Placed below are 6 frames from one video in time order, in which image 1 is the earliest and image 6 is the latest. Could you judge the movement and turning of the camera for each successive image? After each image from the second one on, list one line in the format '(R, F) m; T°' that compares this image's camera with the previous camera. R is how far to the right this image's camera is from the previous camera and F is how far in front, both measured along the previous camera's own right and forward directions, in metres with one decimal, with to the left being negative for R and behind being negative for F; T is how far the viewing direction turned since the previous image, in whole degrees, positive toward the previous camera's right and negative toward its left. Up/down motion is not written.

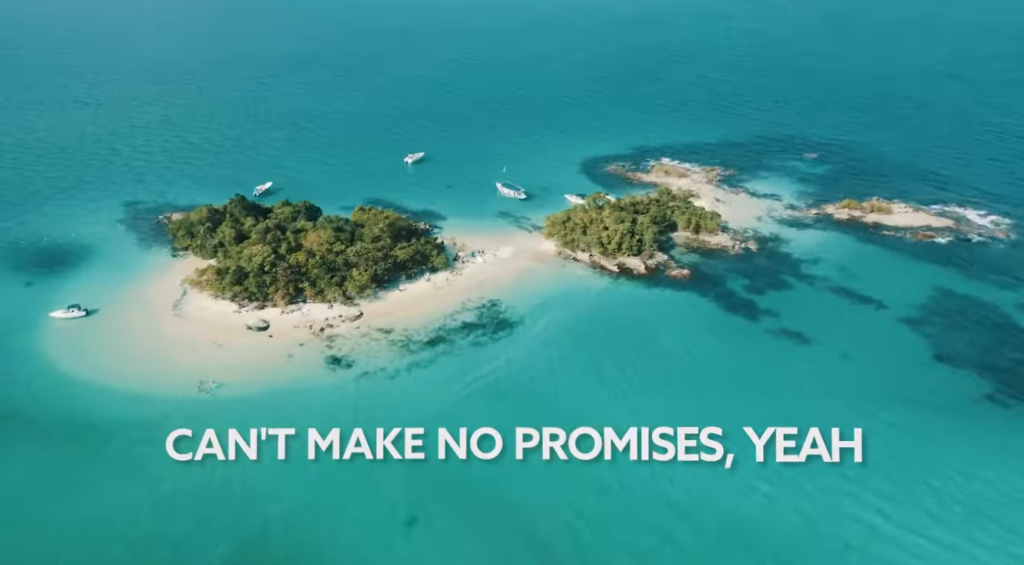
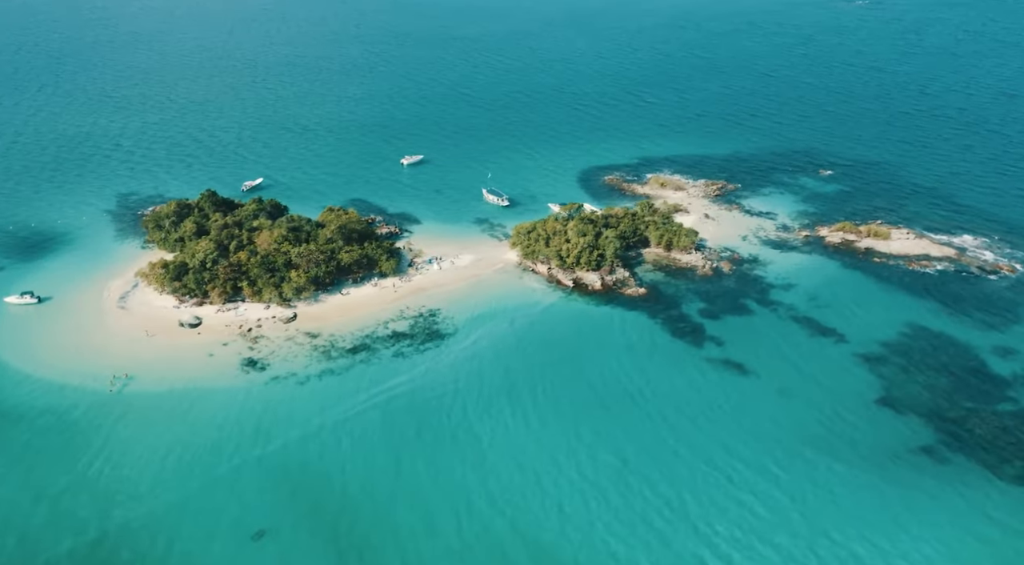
(+11.5, +3.1) m; -6°
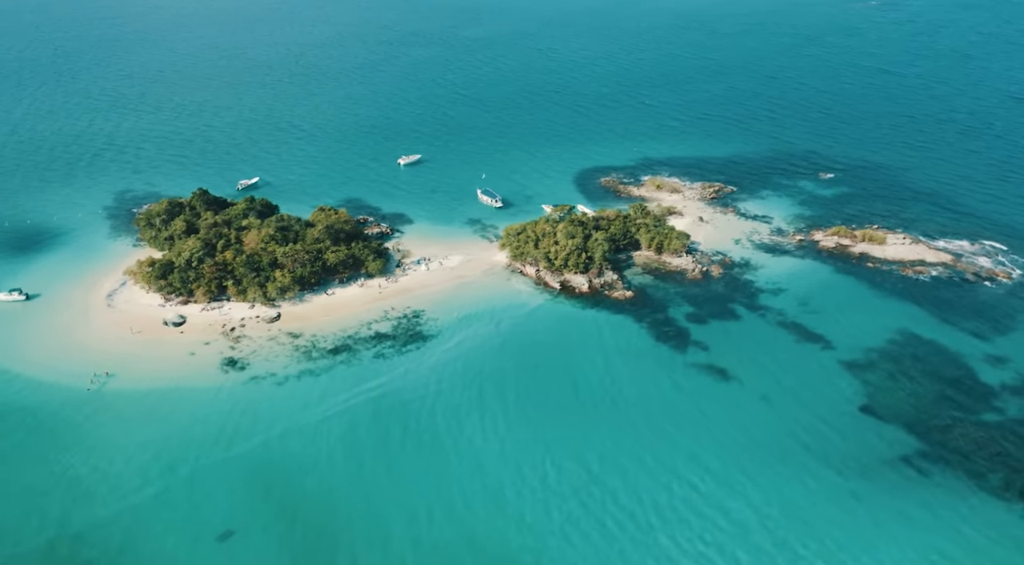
(+2.5, +0.5) m; -1°
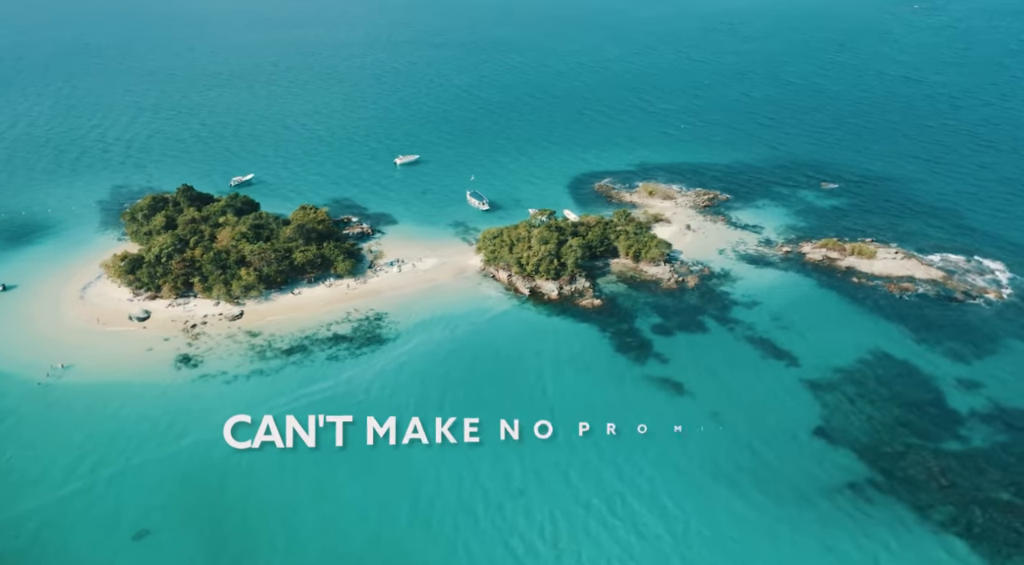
(+6.3, +1.3) m; -3°
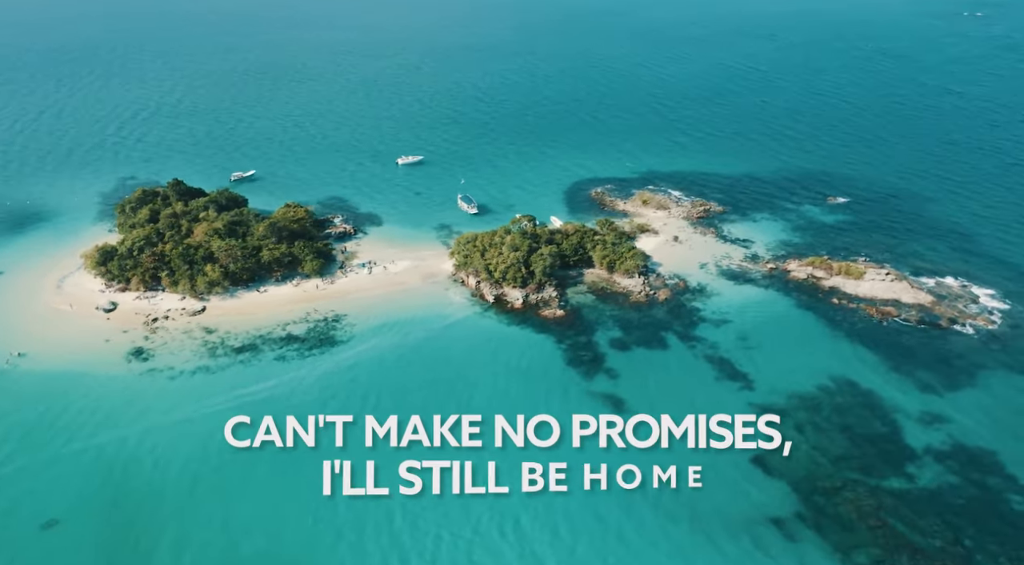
(+7.6, +1.4) m; -4°
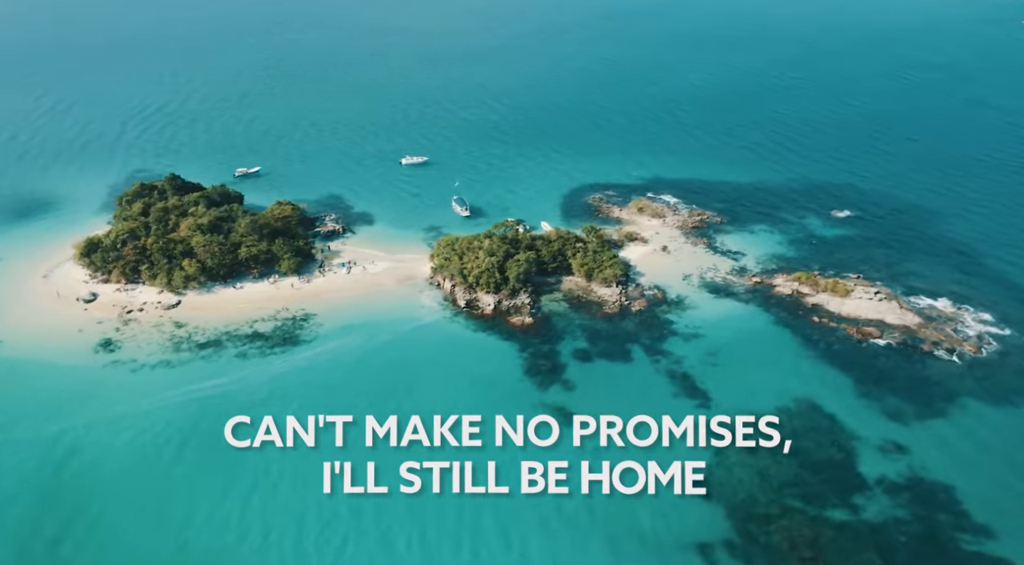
(+6.4, +0.8) m; -3°
